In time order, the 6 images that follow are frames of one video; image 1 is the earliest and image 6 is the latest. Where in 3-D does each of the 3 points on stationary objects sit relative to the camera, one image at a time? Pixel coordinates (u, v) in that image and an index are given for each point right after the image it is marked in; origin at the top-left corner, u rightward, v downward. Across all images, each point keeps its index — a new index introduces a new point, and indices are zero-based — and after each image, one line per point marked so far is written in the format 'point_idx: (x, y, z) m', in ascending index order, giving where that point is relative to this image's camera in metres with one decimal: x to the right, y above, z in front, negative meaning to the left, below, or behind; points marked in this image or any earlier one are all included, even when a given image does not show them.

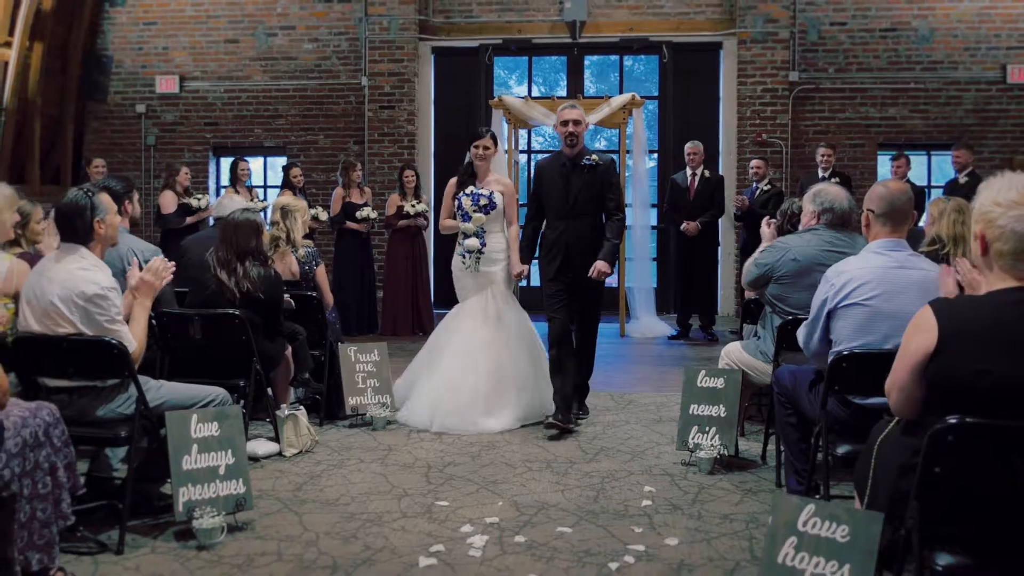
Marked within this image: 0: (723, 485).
0: (+0.7, -0.7, +3.7) m
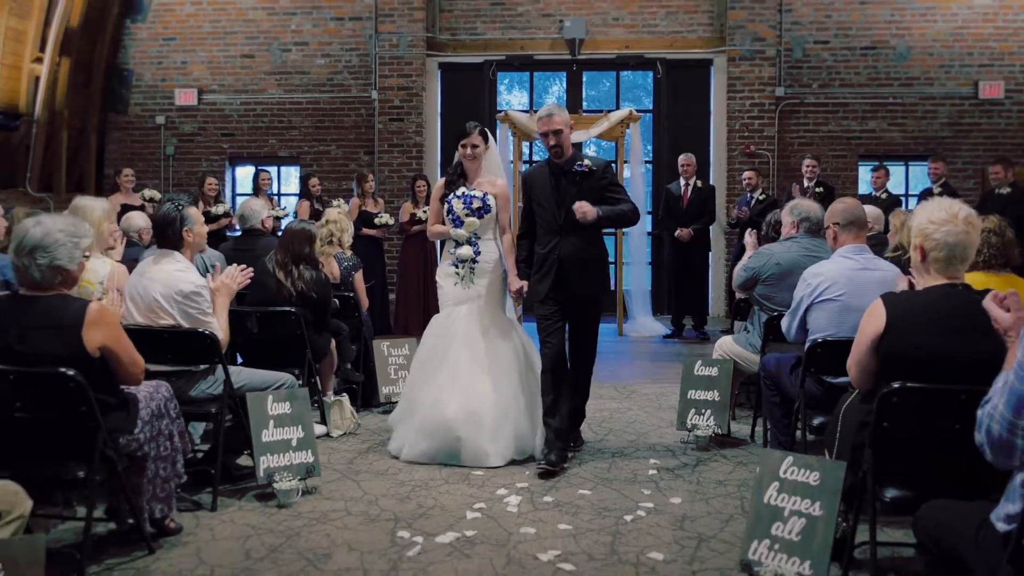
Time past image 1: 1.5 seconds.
0: (+0.8, -0.7, +4.3) m
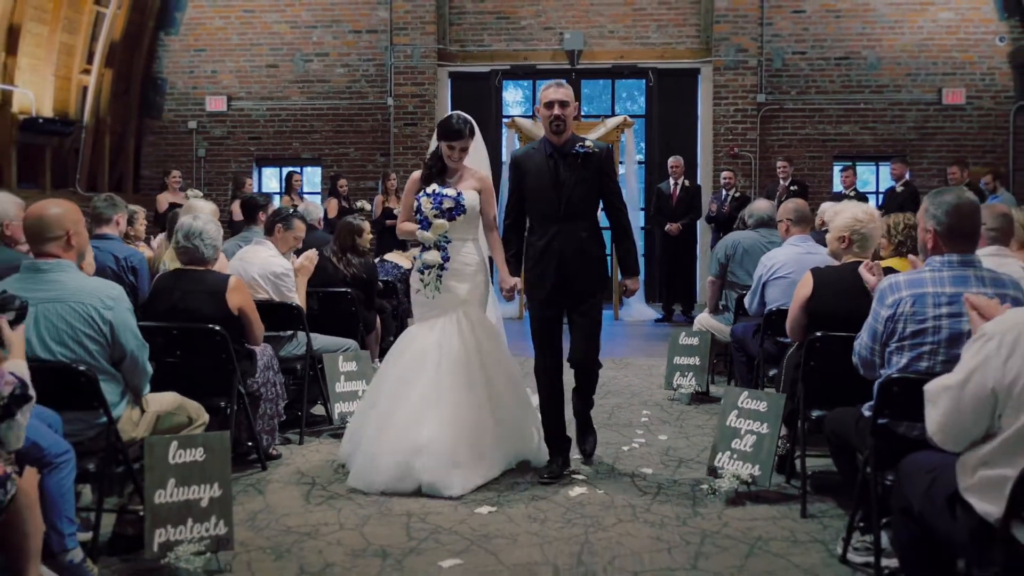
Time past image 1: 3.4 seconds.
0: (+0.9, -0.6, +5.3) m
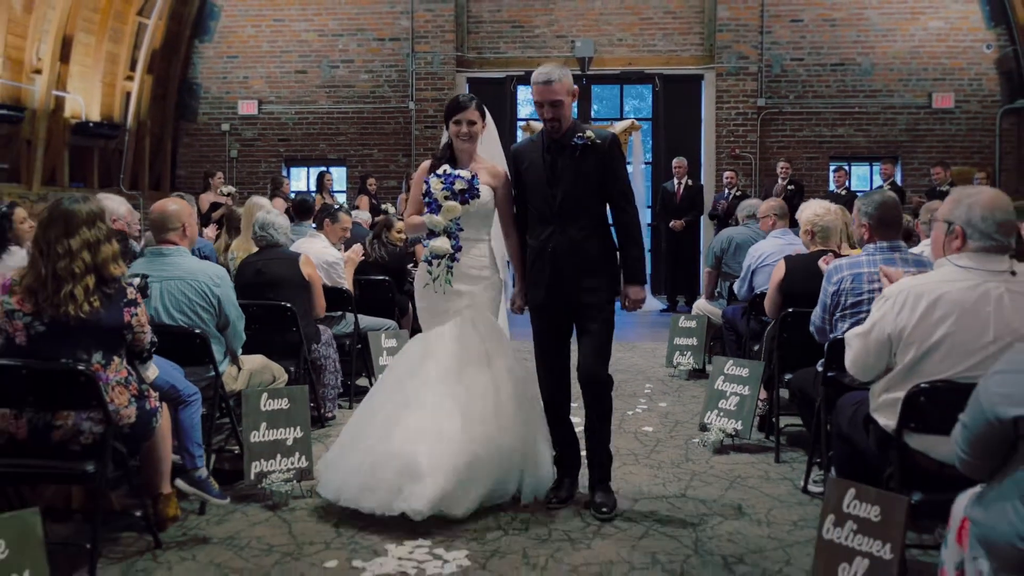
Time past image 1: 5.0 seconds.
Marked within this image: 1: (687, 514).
0: (+1.0, -0.5, +6.0) m
1: (+0.6, -0.7, +3.5) m
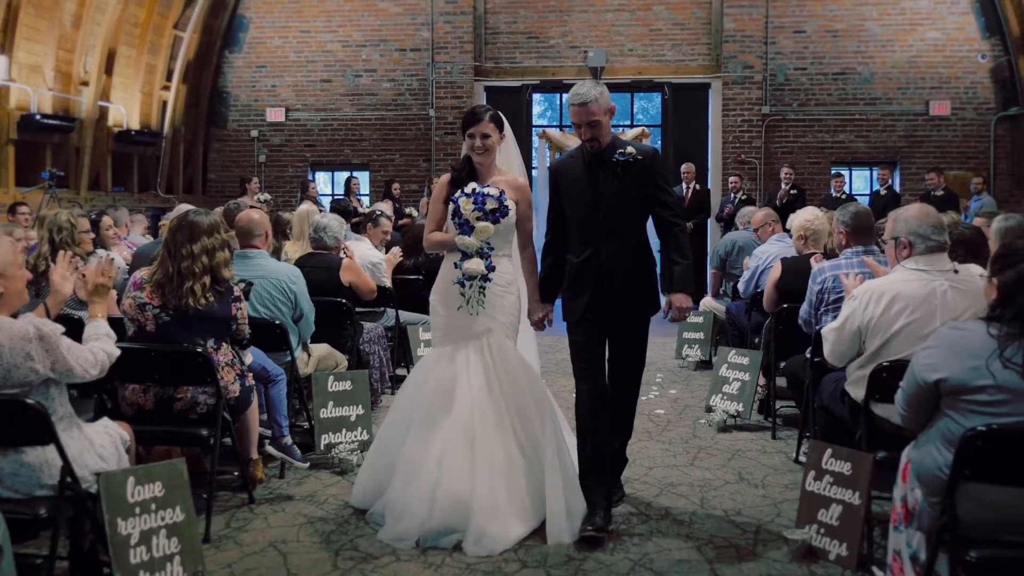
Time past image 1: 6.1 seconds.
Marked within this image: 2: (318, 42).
0: (+1.2, -0.5, +6.6) m
1: (+0.7, -0.7, +4.1) m
2: (-2.4, +3.0, +13.1) m
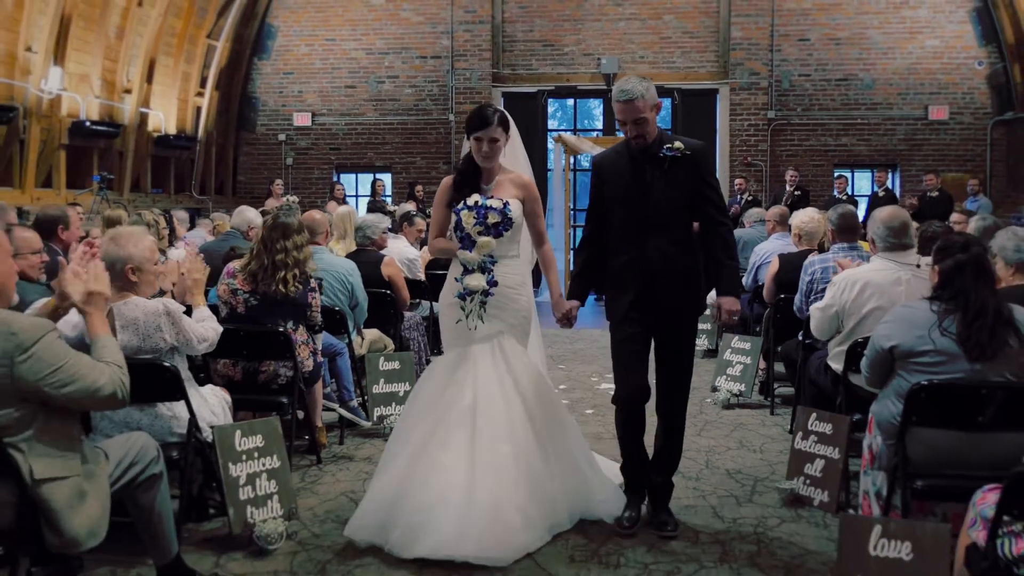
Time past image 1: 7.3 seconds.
0: (+1.3, -0.5, +7.2) m
1: (+0.8, -0.7, +4.7) m
2: (-2.1, +3.0, +13.7) m
